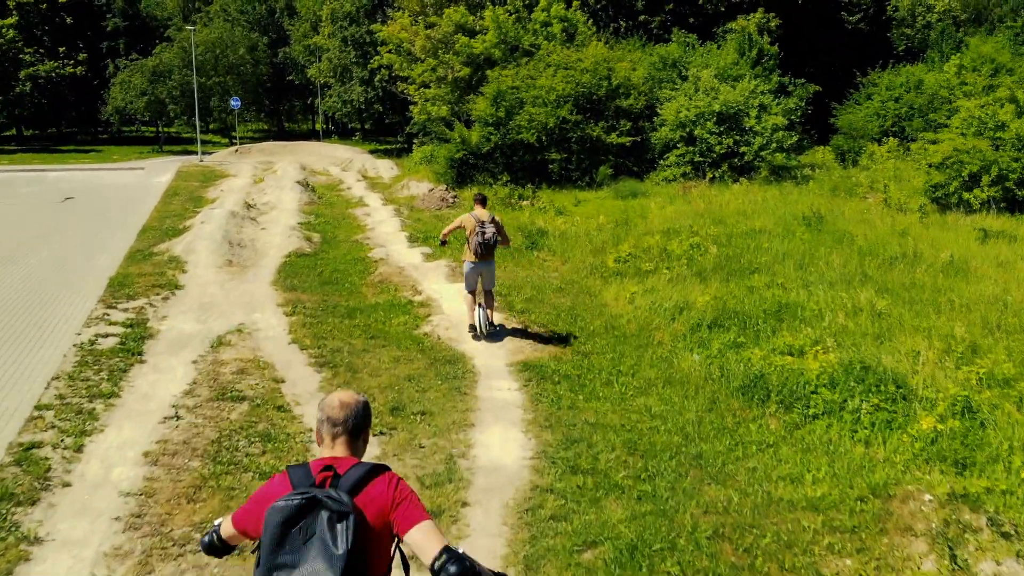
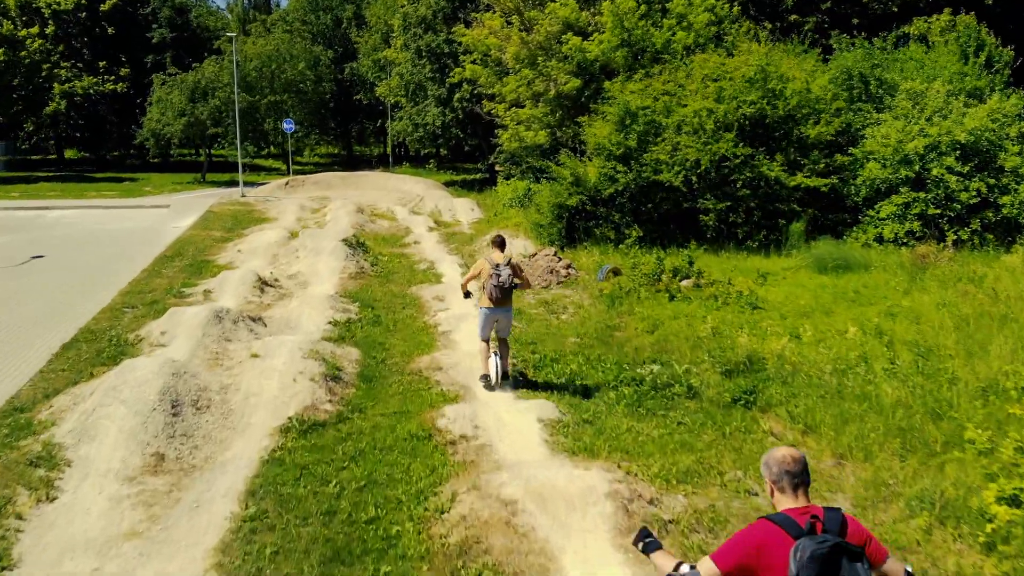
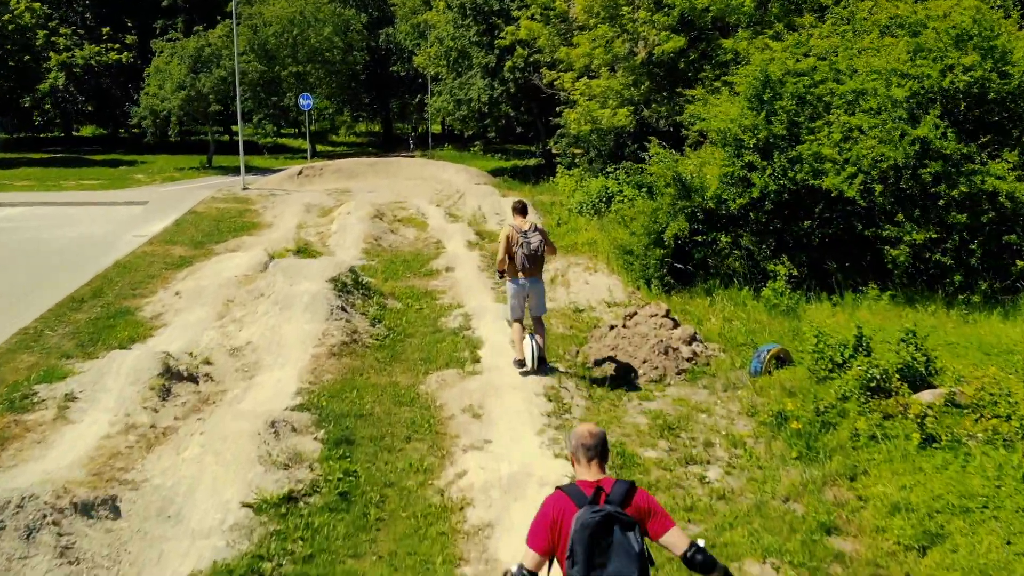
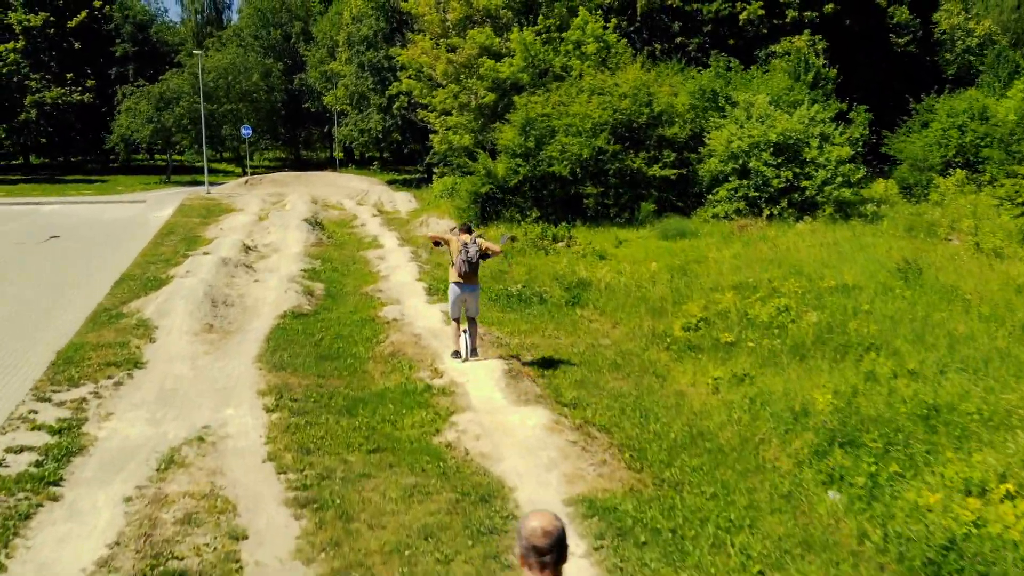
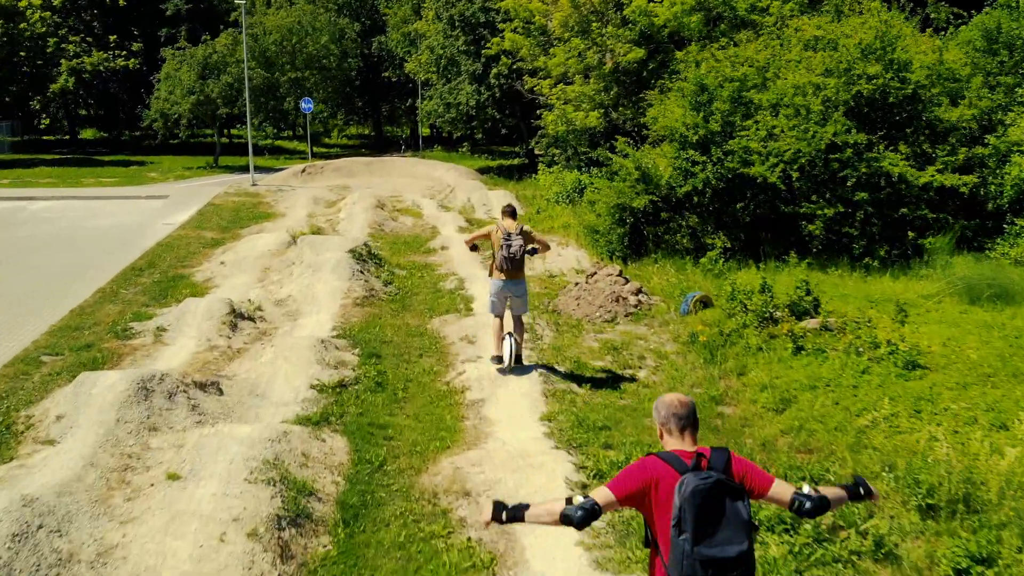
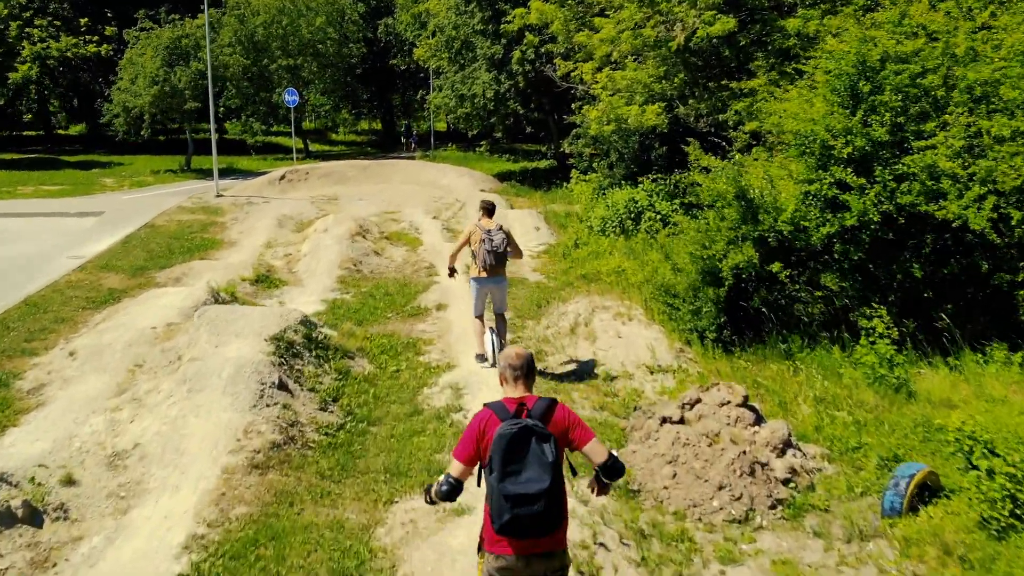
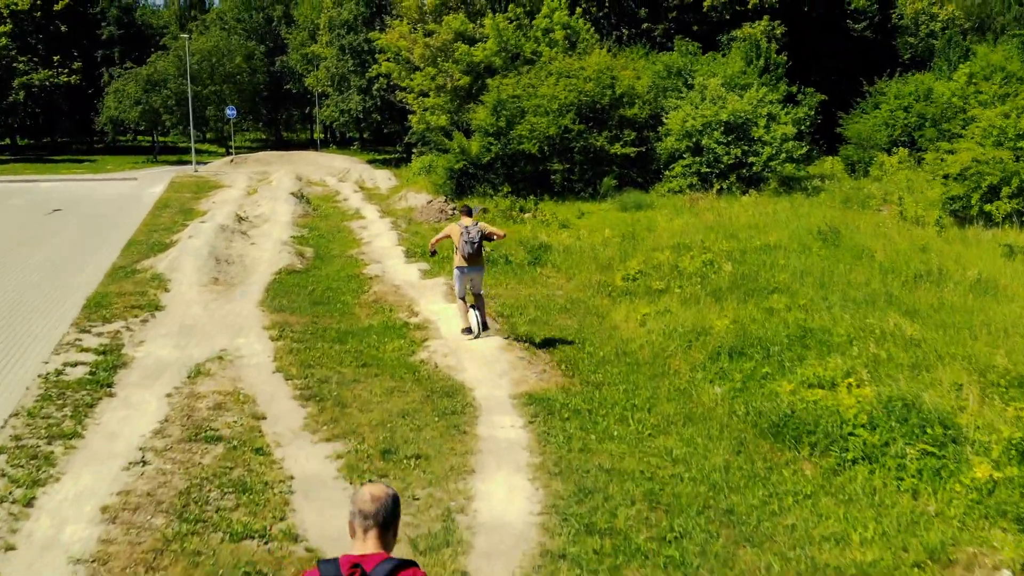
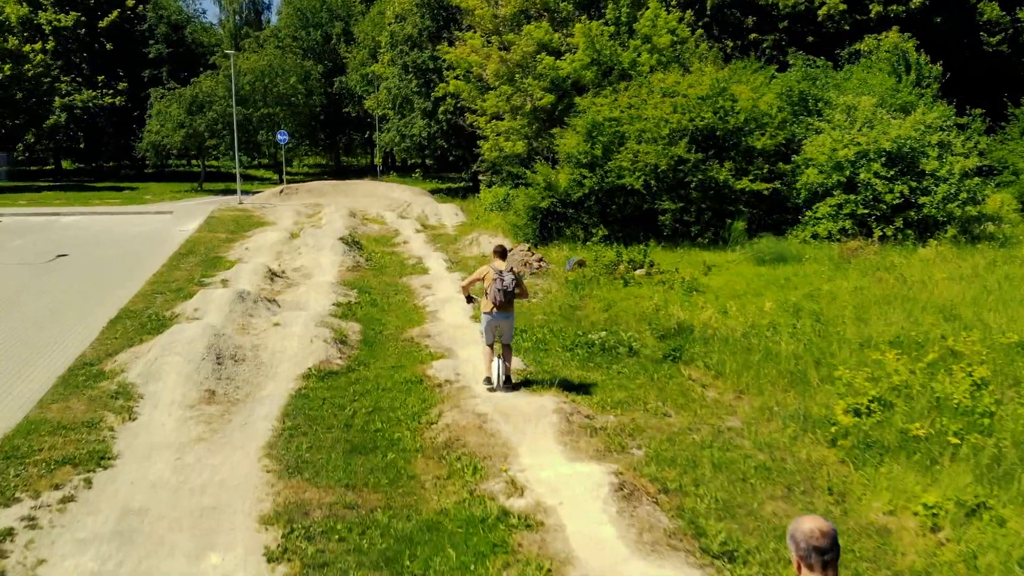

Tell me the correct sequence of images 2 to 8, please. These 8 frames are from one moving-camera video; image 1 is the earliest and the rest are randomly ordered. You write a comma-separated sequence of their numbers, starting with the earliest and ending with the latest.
7, 4, 8, 2, 5, 3, 6
